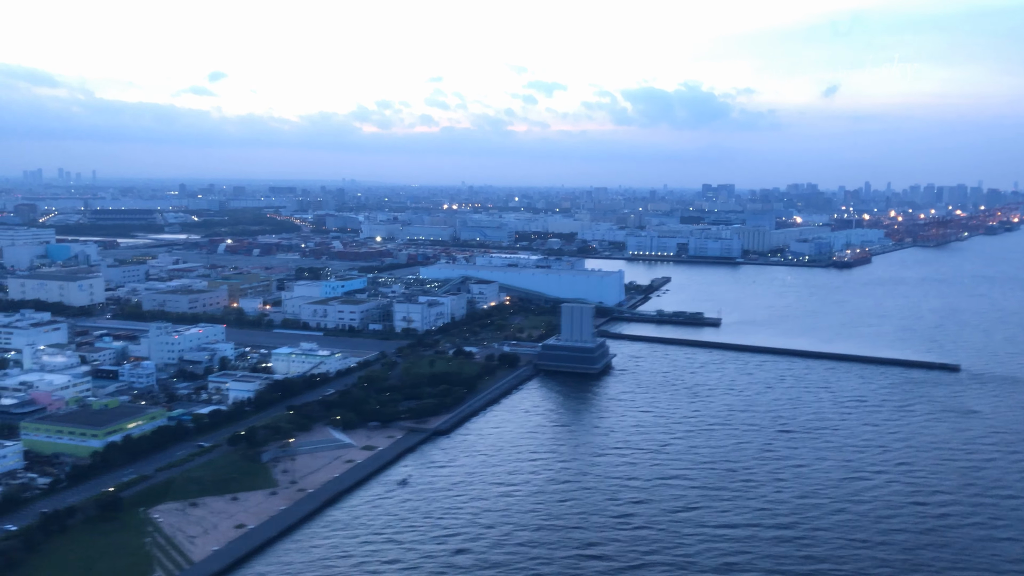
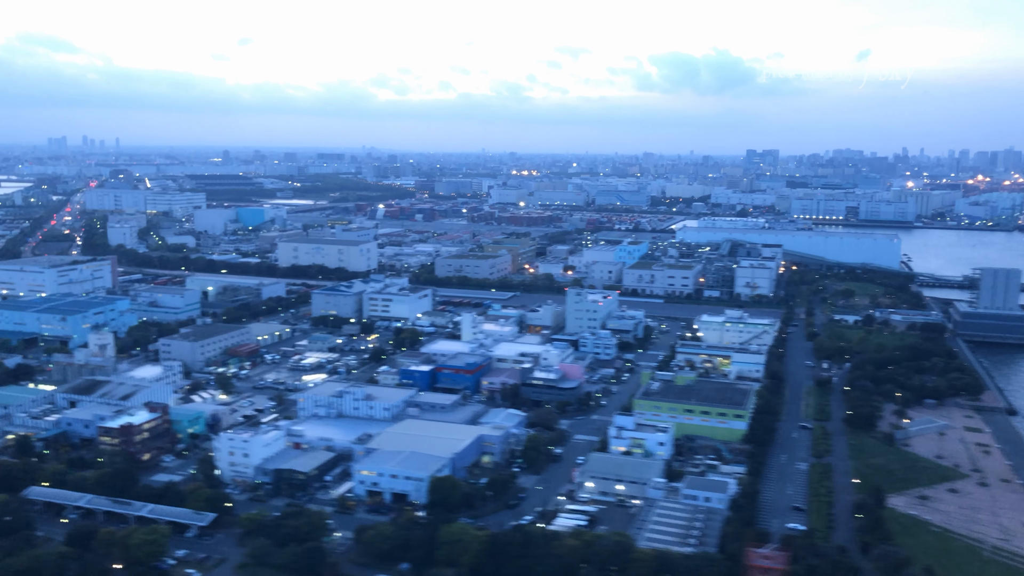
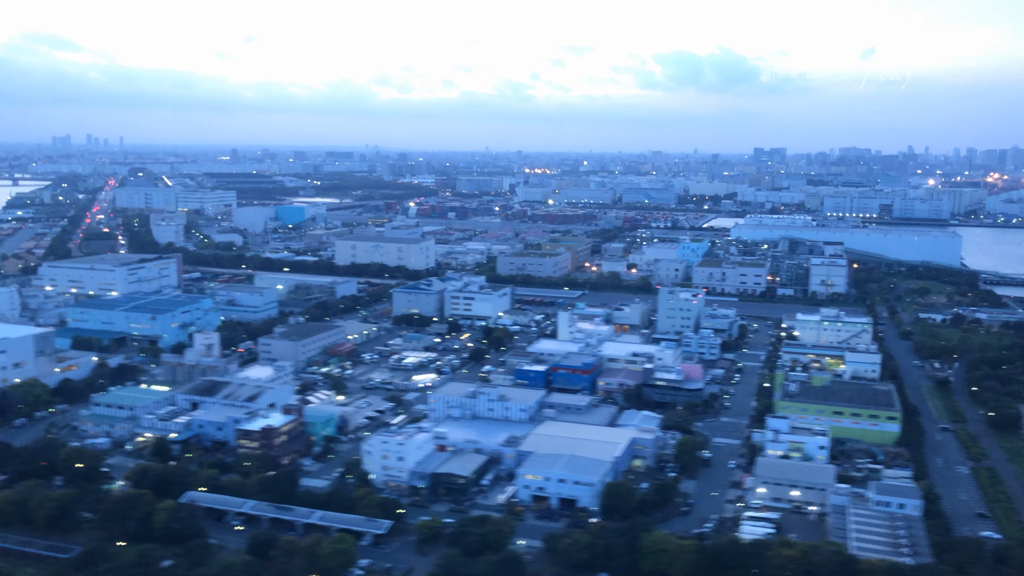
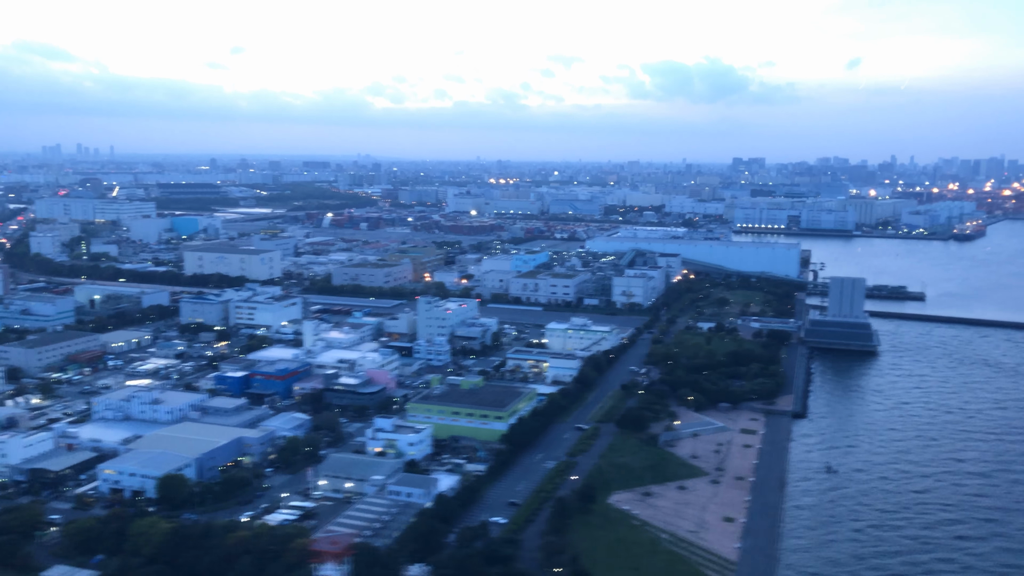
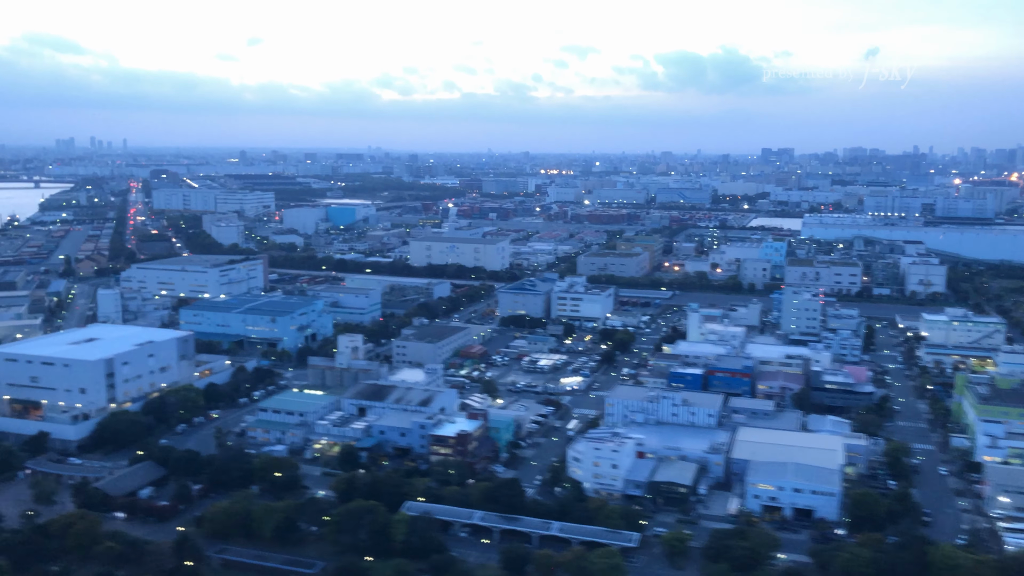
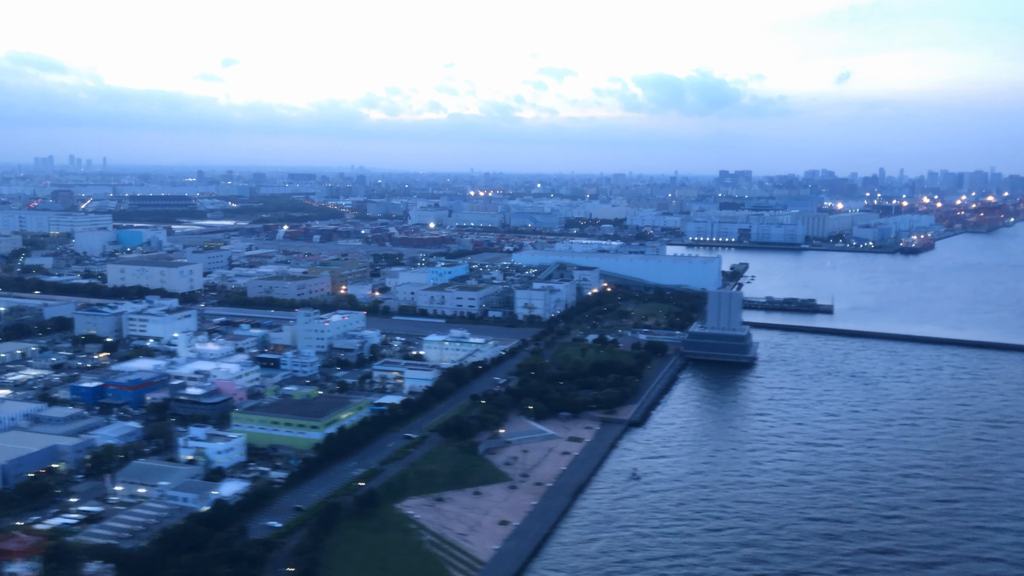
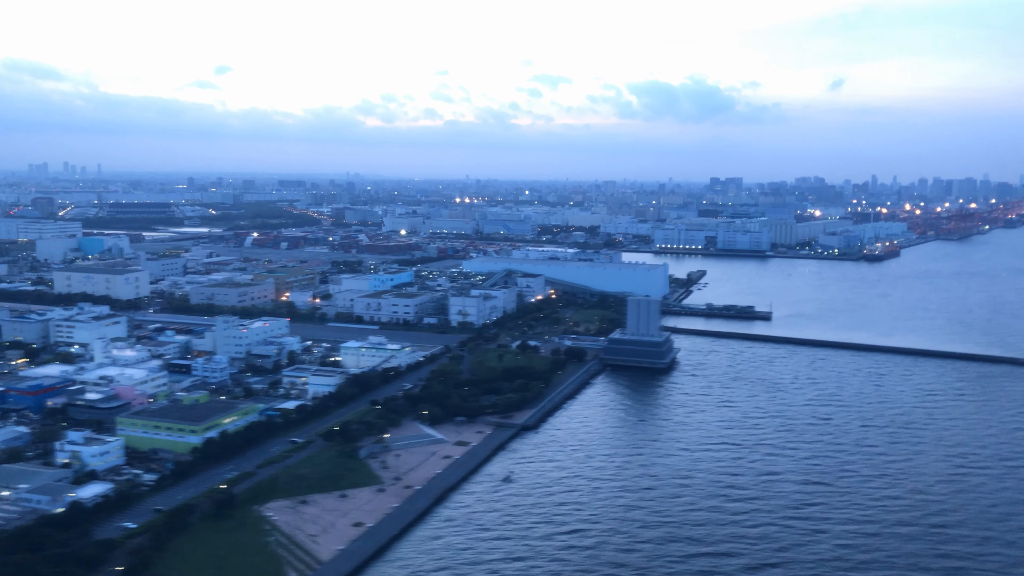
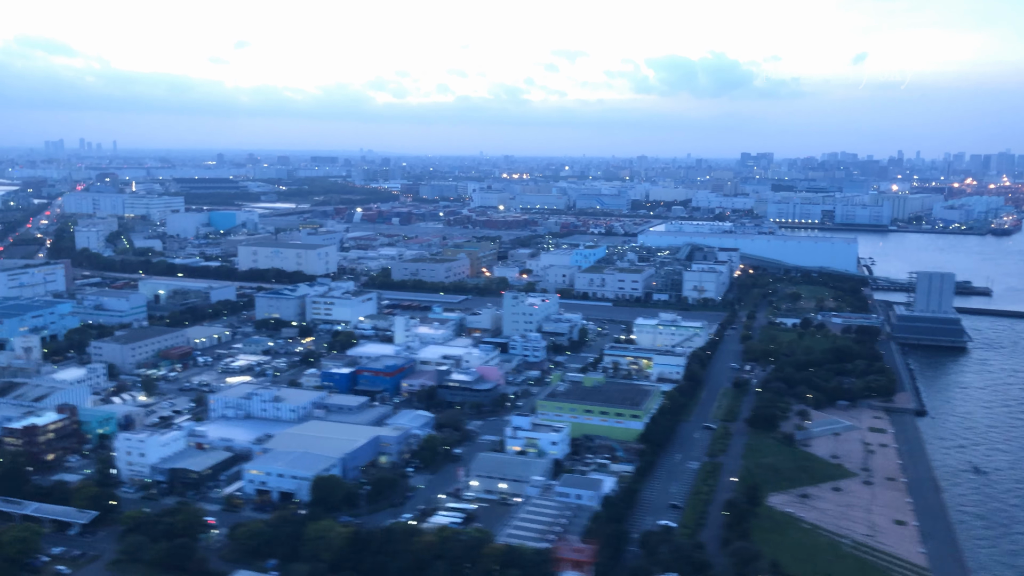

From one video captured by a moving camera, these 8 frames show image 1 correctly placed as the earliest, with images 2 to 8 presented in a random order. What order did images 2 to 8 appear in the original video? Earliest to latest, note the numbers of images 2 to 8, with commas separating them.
7, 6, 4, 8, 2, 3, 5
